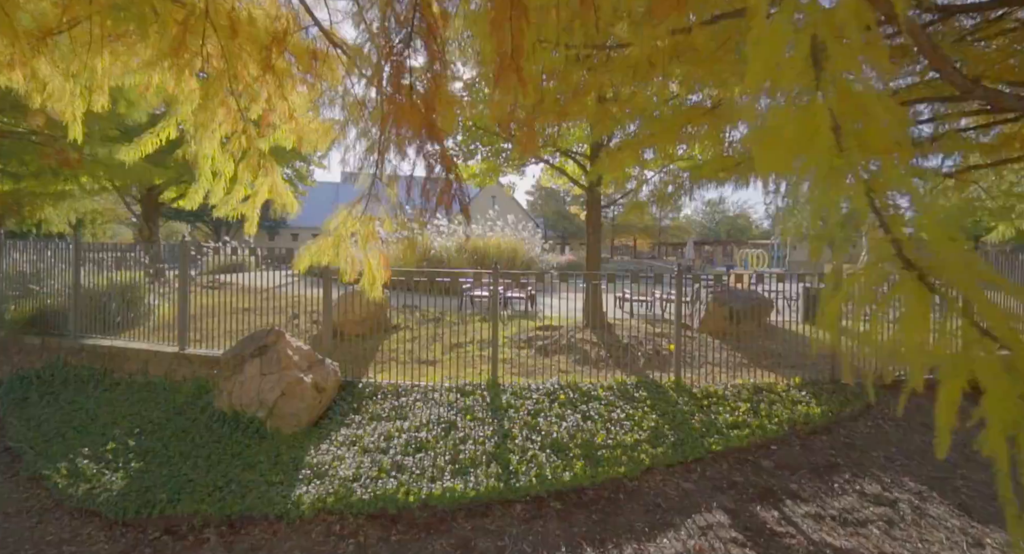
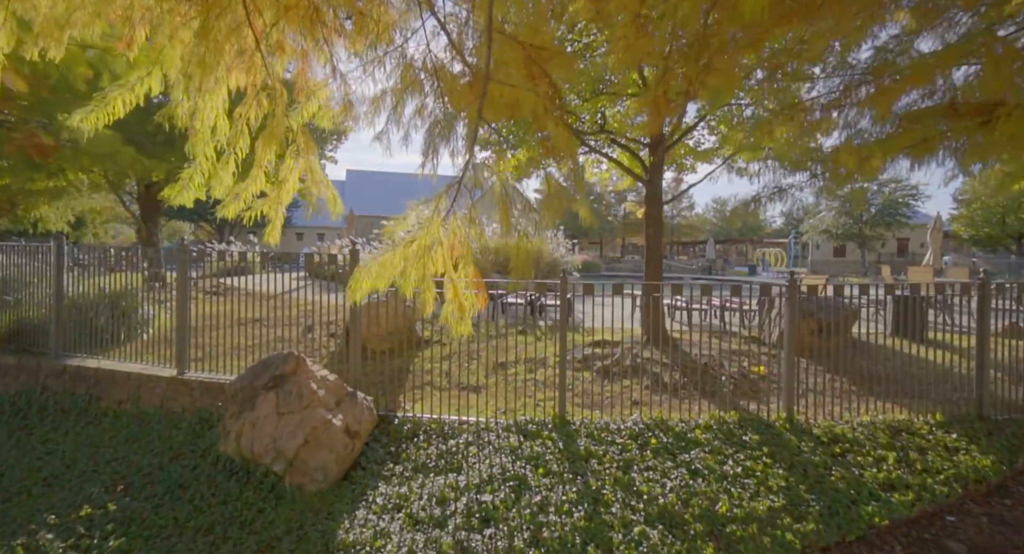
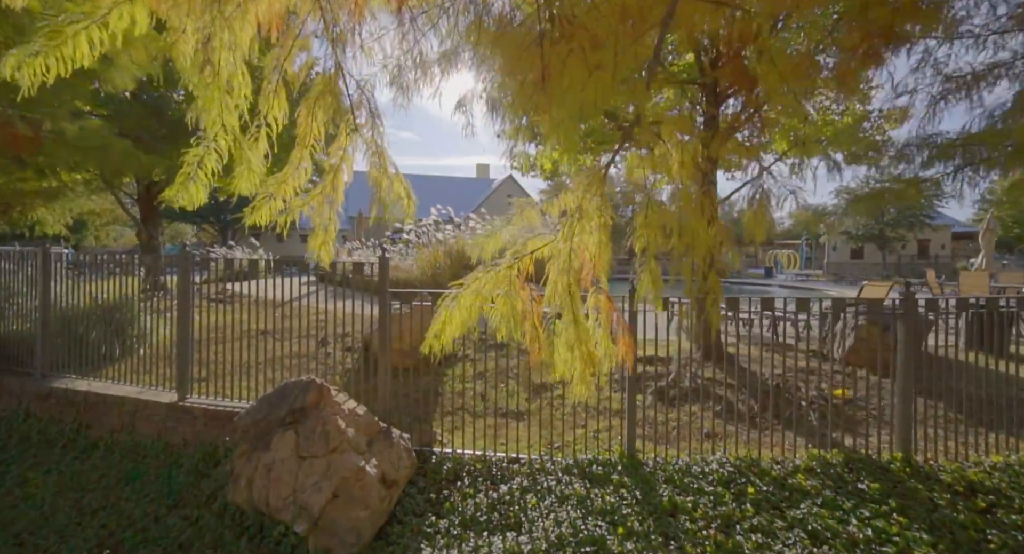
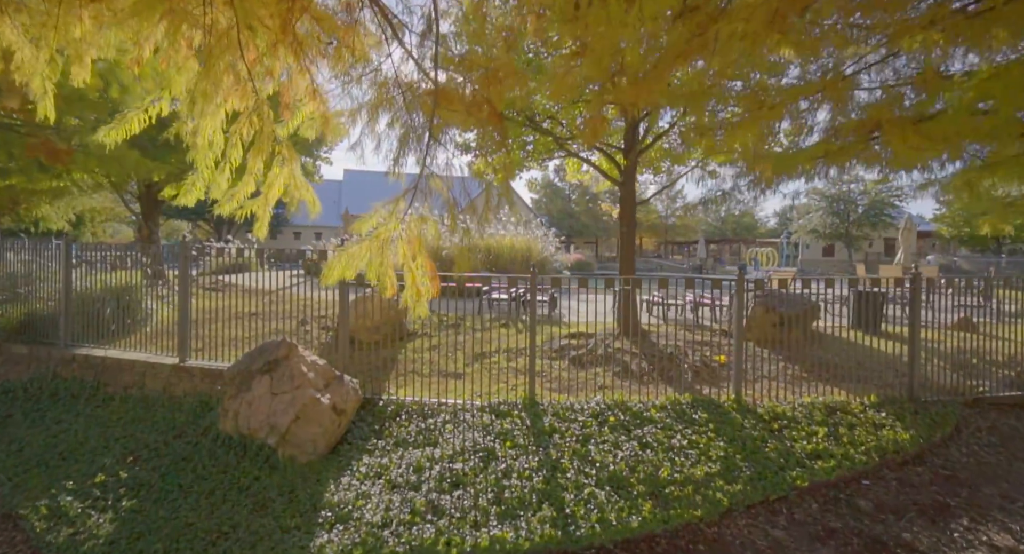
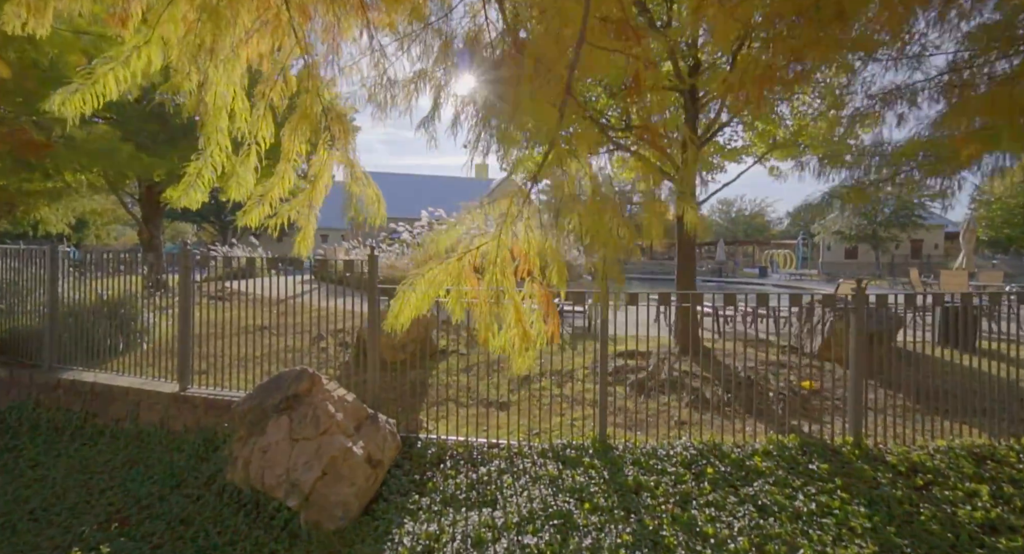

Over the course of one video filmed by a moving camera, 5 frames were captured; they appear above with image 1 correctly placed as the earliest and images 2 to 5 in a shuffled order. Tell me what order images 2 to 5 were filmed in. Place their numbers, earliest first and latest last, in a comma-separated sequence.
4, 2, 5, 3
